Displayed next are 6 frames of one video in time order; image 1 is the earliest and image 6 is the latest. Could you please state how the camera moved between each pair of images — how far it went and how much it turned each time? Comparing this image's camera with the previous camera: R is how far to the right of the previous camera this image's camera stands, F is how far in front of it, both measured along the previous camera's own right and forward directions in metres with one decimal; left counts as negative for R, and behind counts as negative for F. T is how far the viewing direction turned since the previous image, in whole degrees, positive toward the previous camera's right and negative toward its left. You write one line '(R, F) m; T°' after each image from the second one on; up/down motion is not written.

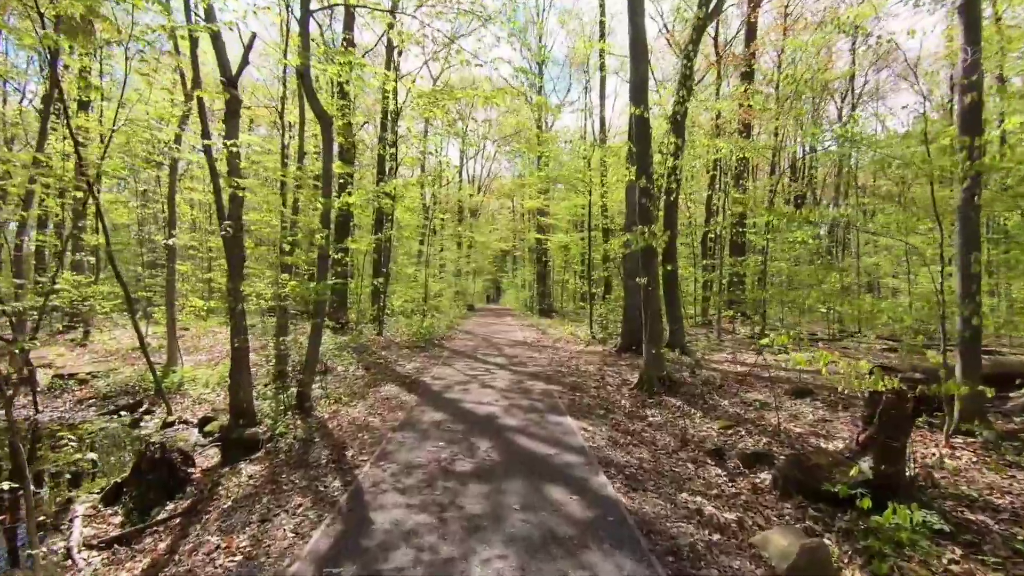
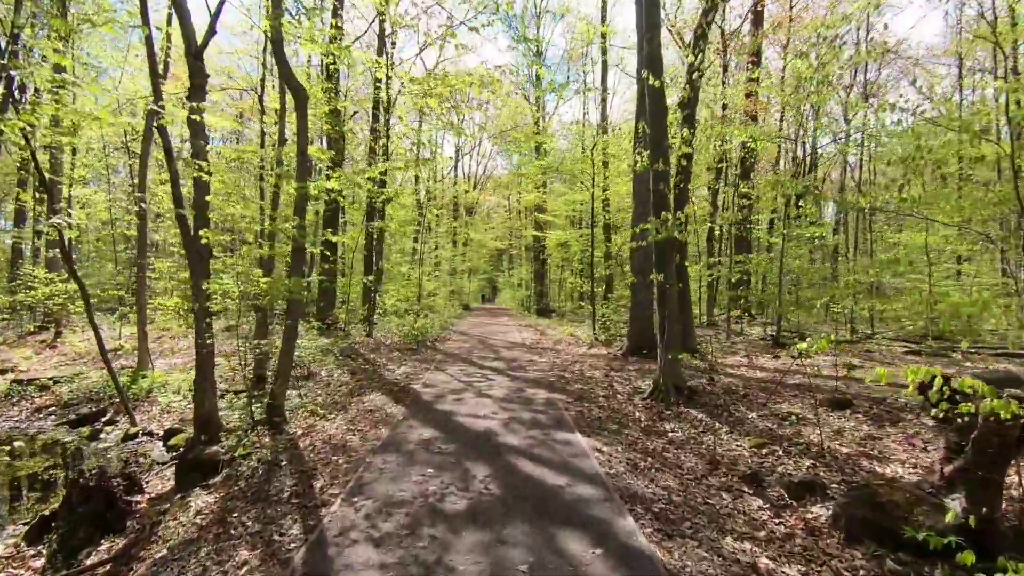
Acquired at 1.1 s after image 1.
(-0.1, +0.8) m; 0°
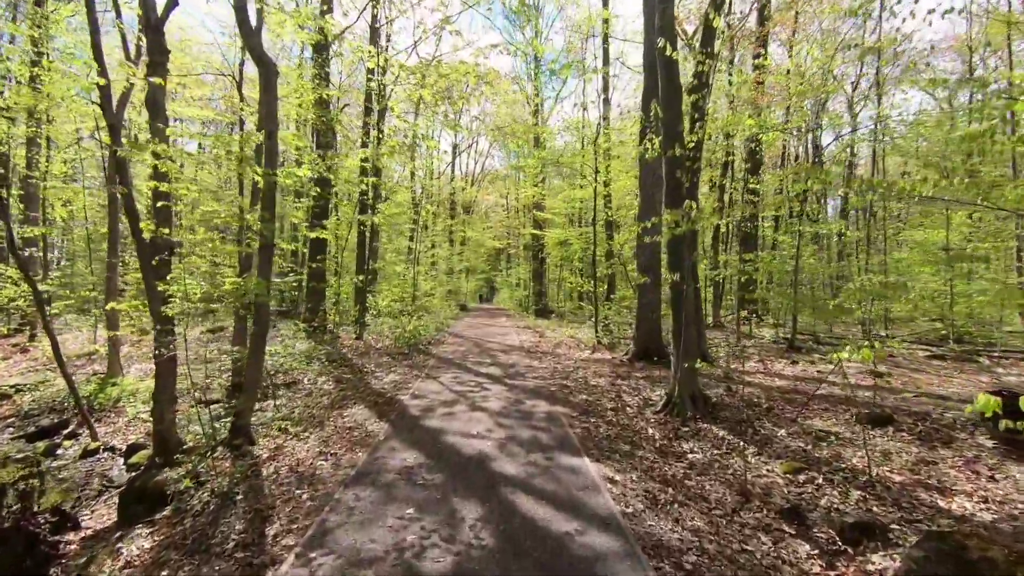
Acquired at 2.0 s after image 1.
(0.0, +0.7) m; 0°
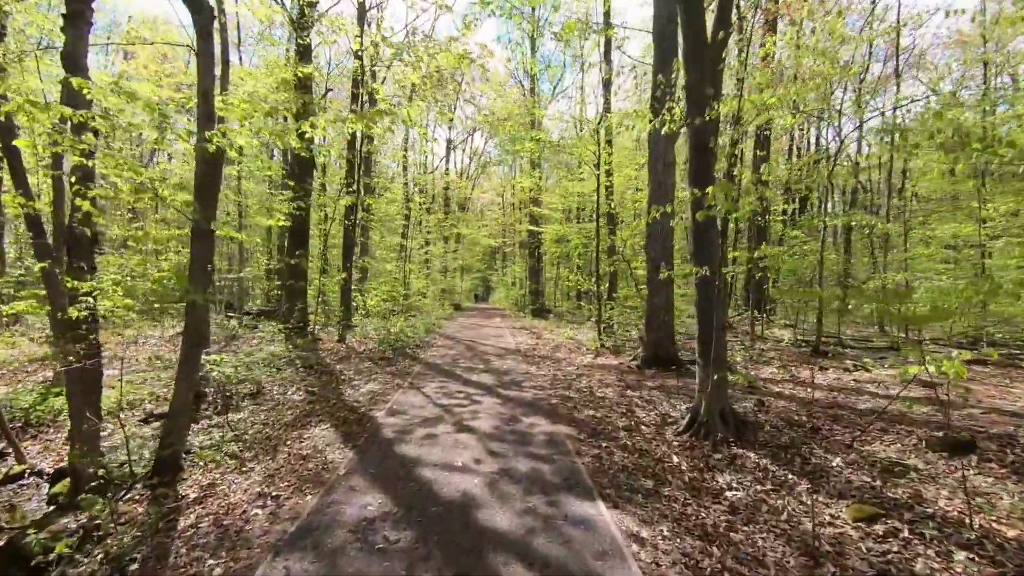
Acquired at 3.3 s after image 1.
(0.0, +1.1) m; 0°
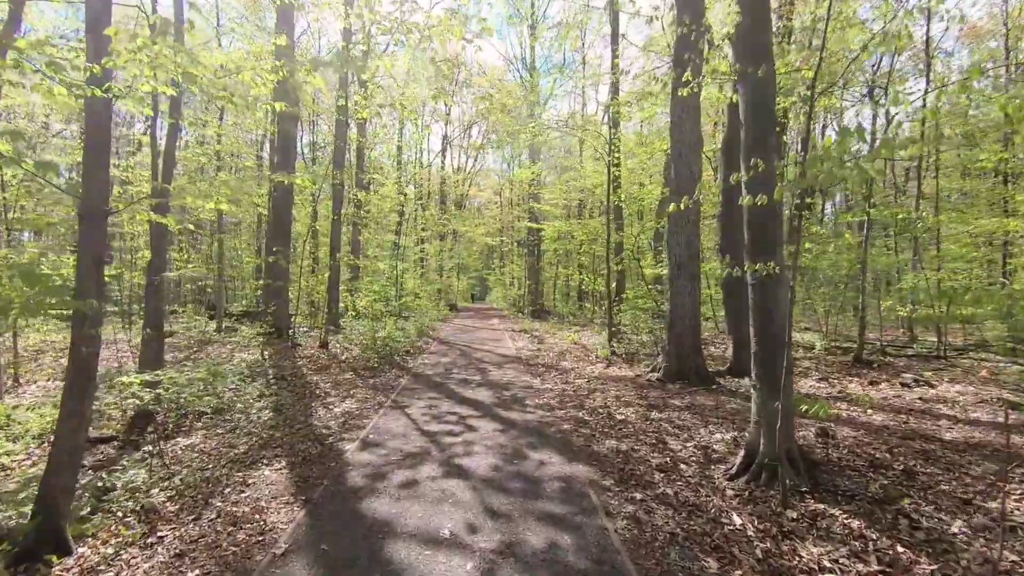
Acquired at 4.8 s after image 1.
(-0.1, +1.2) m; 0°
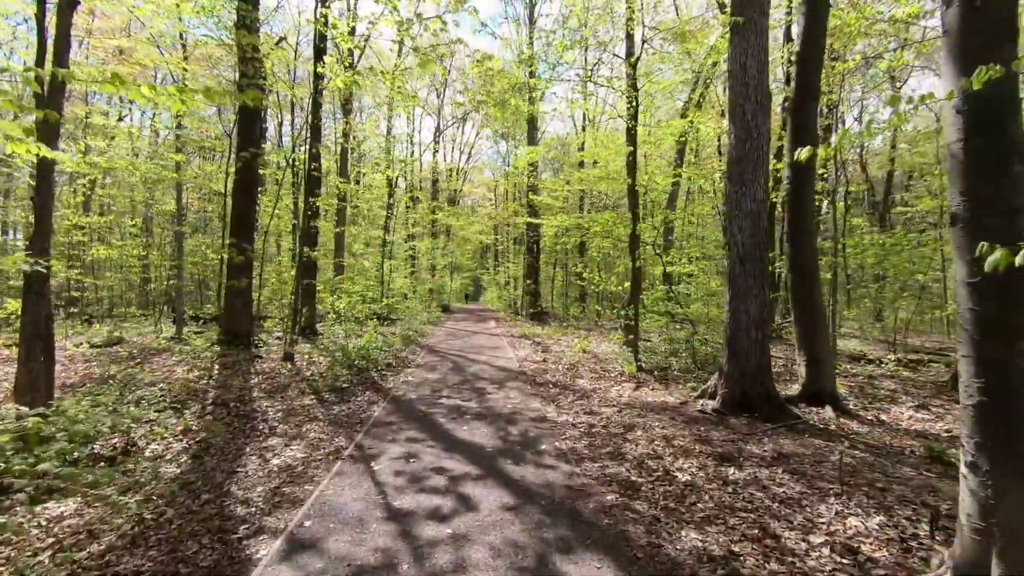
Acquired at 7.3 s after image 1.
(-0.2, +1.9) m; +1°
